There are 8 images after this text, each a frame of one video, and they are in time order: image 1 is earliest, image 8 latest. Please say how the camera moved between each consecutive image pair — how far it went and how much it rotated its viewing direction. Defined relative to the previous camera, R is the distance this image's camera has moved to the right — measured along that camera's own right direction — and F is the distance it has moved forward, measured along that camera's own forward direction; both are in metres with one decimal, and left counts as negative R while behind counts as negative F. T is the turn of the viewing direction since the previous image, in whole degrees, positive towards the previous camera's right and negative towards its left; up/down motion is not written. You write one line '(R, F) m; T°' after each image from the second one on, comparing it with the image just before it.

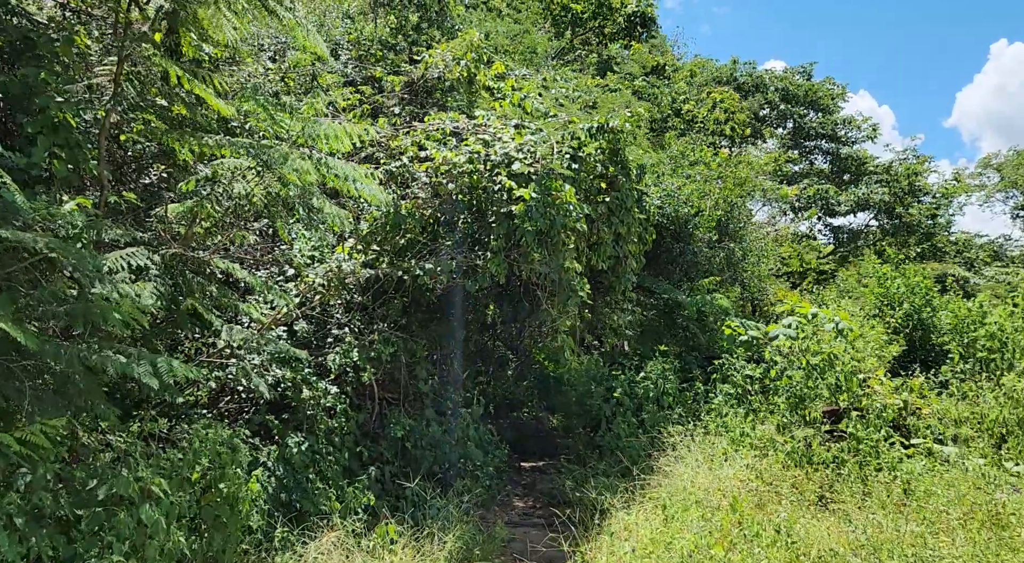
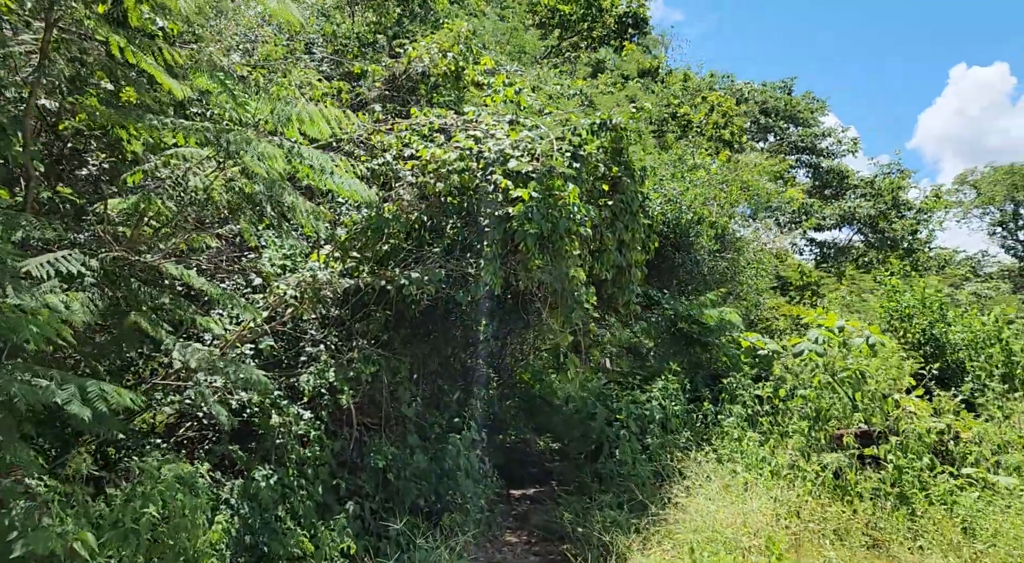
(-0.1, +0.6) m; +2°
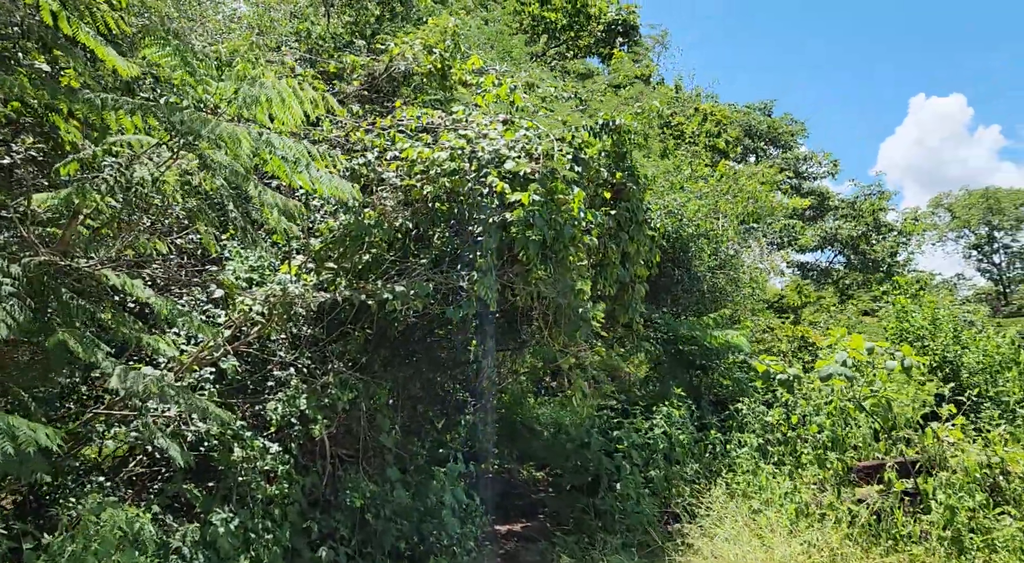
(-0.1, +0.5) m; +2°
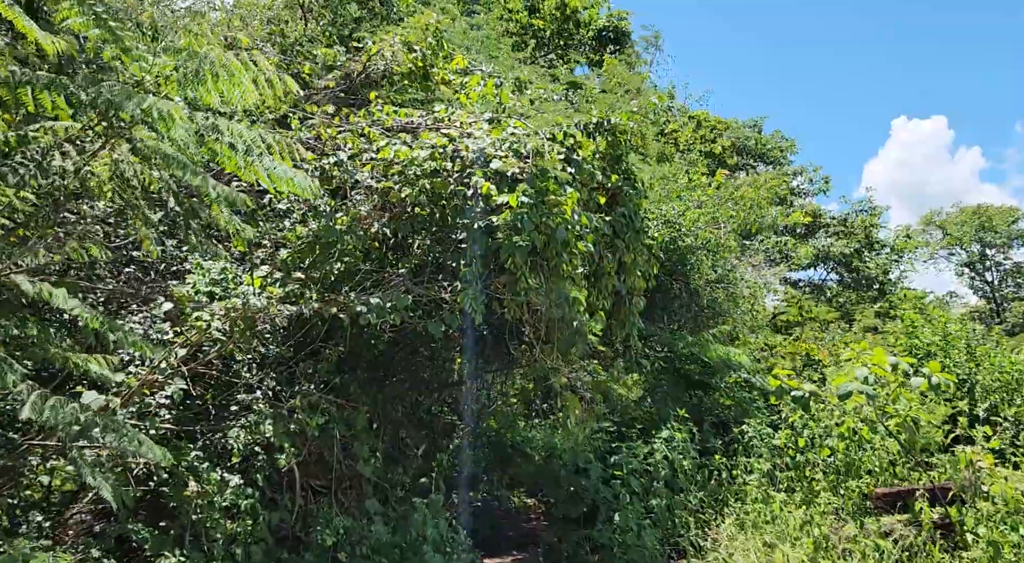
(0.0, +0.4) m; +1°
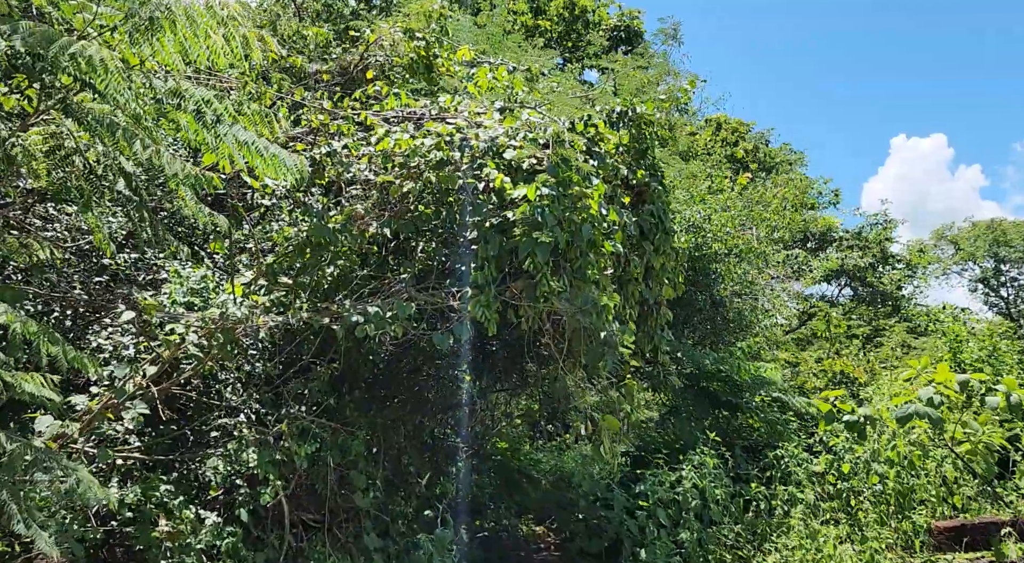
(-0.1, +0.5) m; 0°
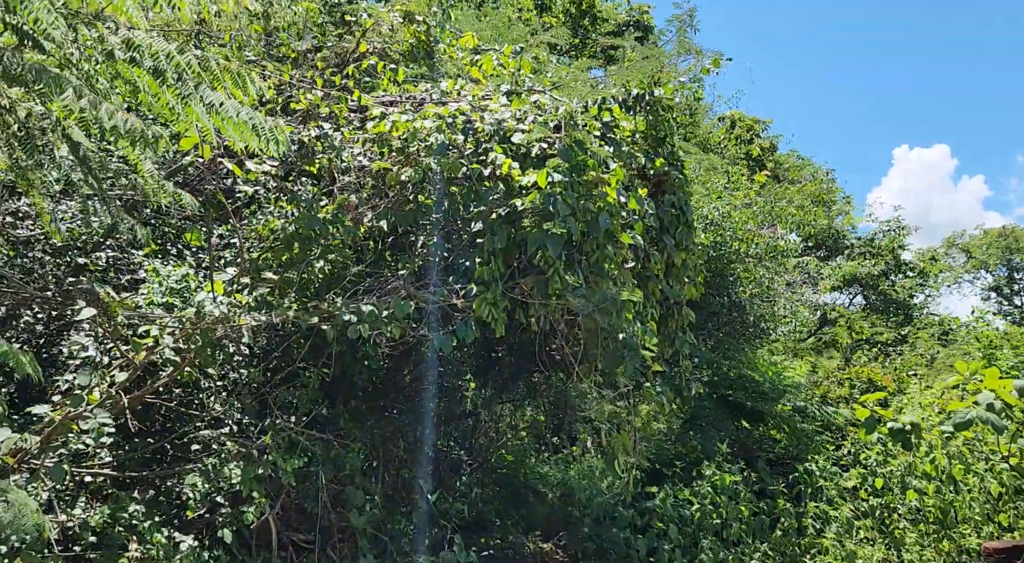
(0.0, +0.3) m; 0°
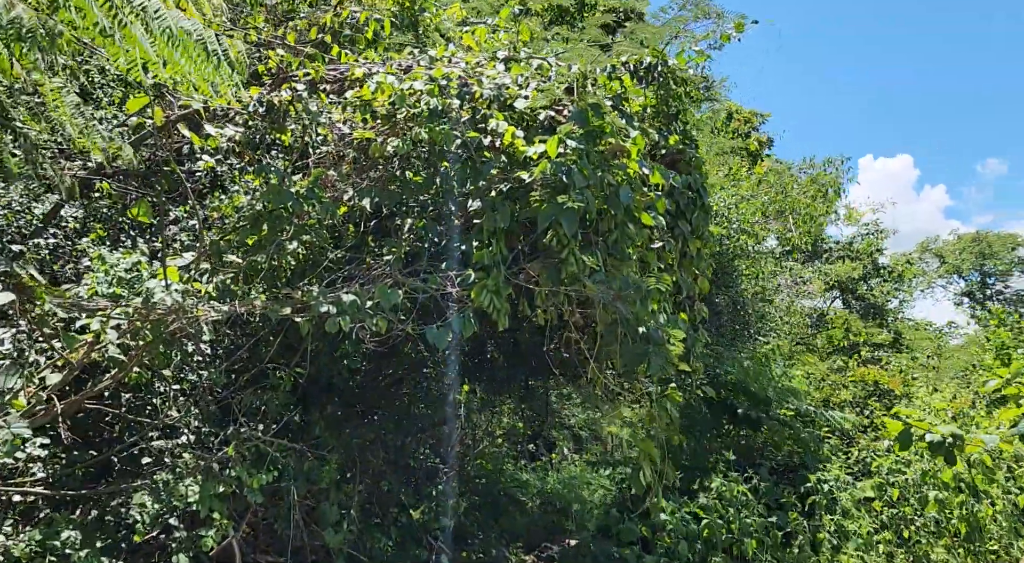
(-0.1, +0.4) m; +2°
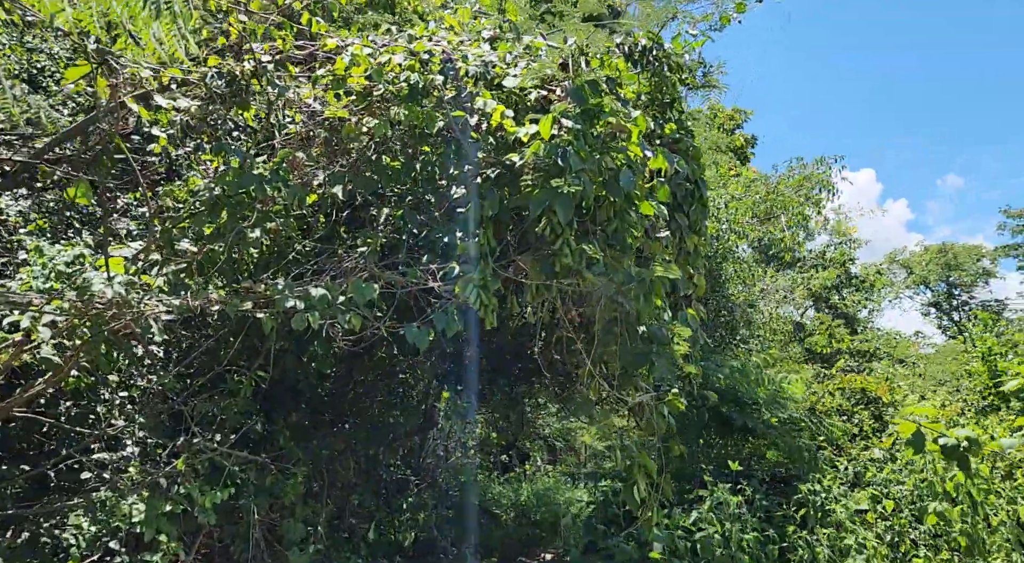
(-0.1, +0.3) m; +2°
